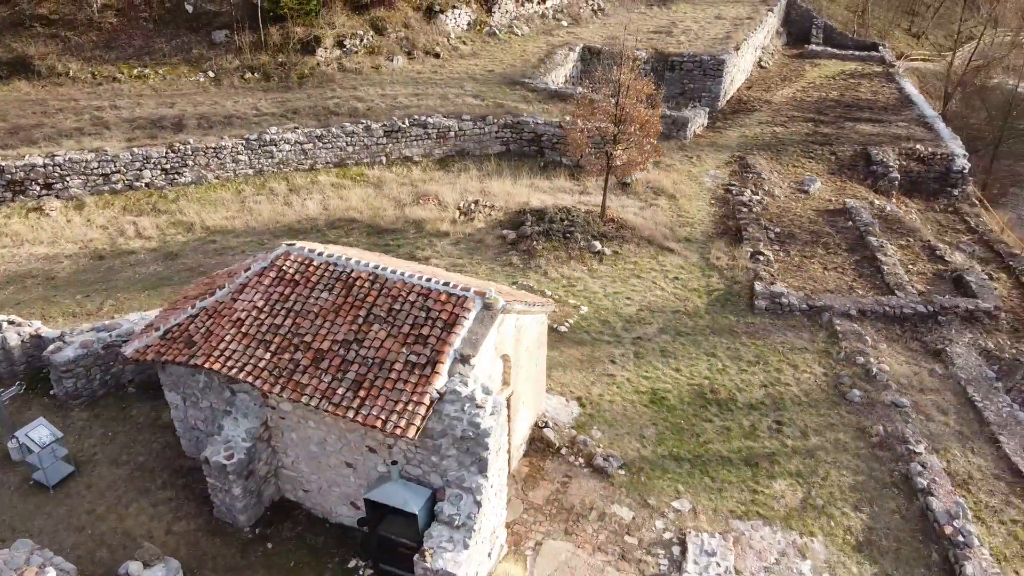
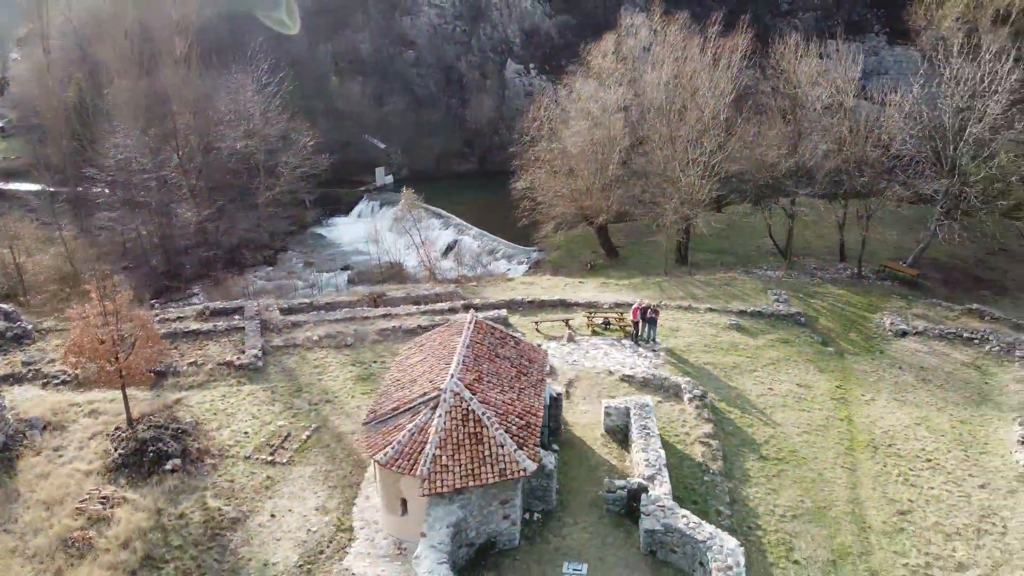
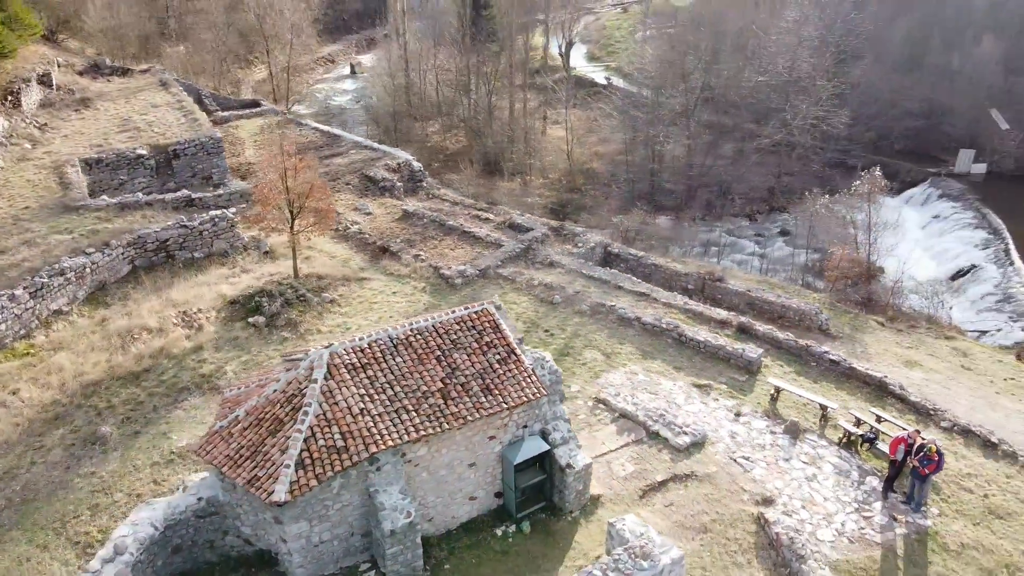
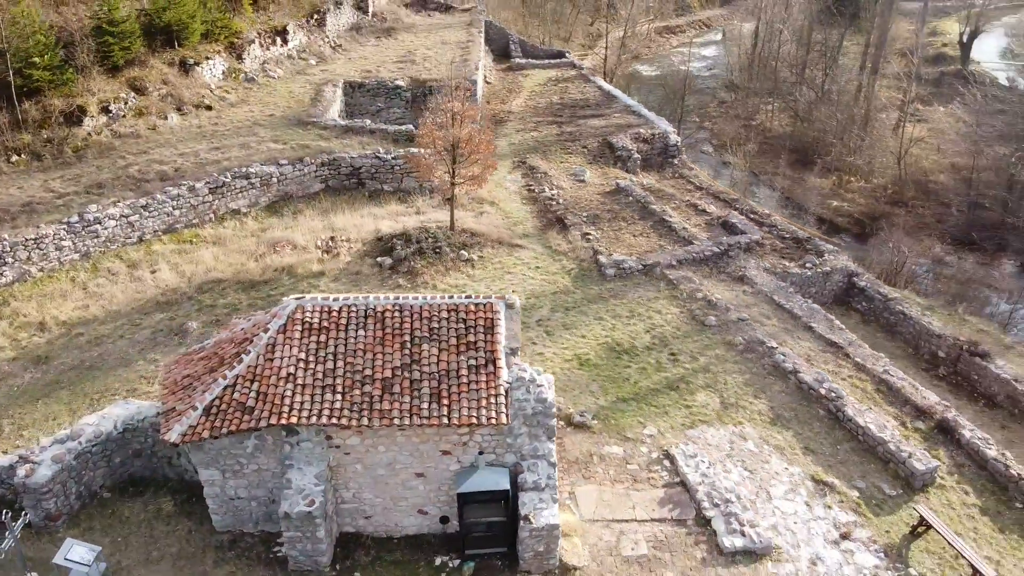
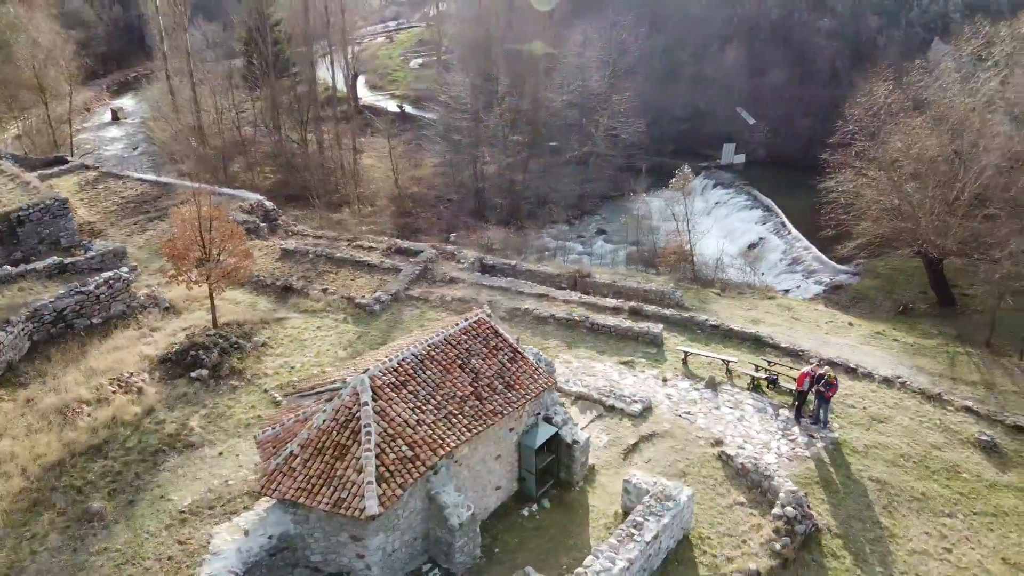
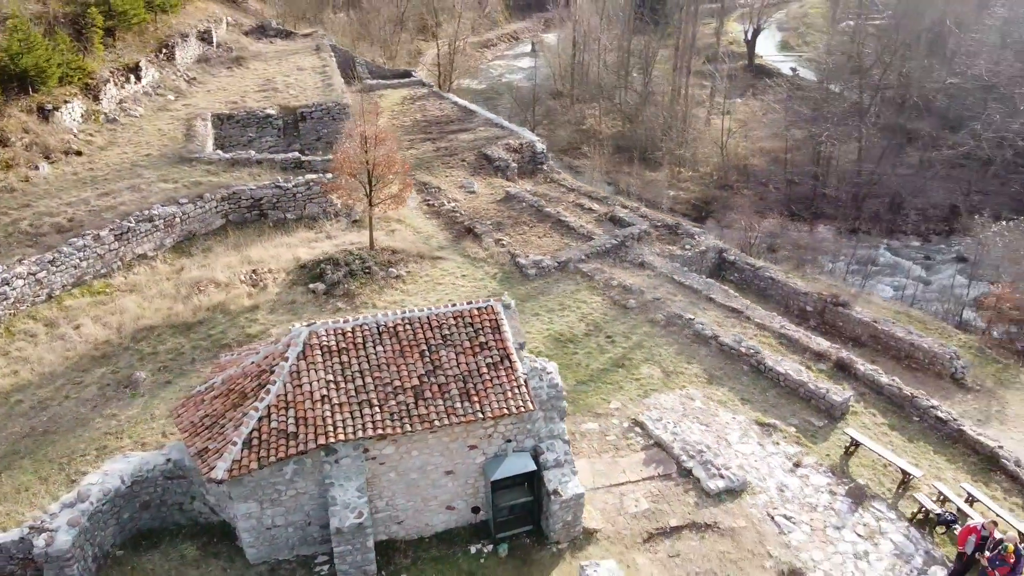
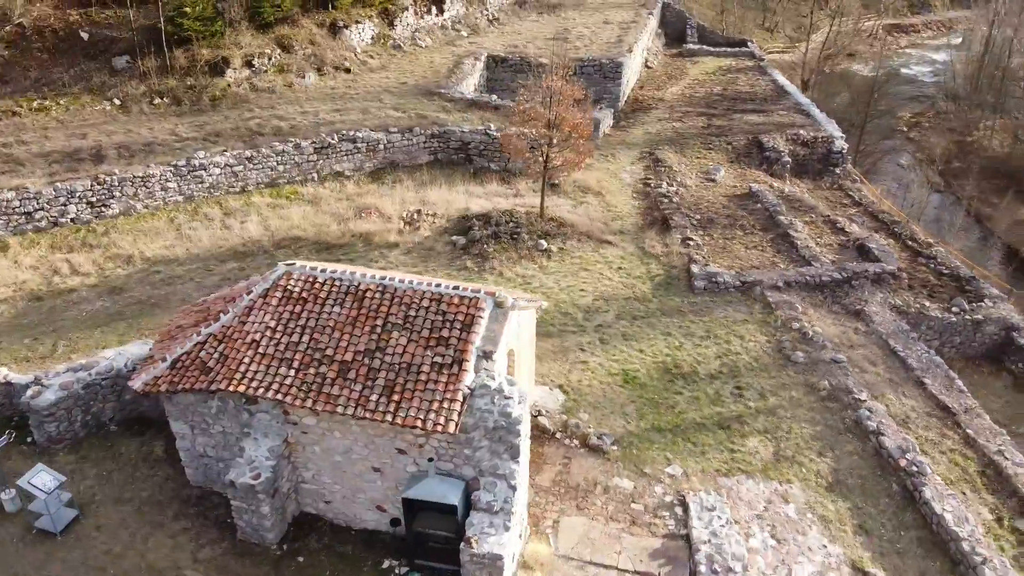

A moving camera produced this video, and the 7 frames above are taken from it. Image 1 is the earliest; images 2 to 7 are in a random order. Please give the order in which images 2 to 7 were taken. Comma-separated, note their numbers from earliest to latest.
7, 4, 6, 3, 5, 2
